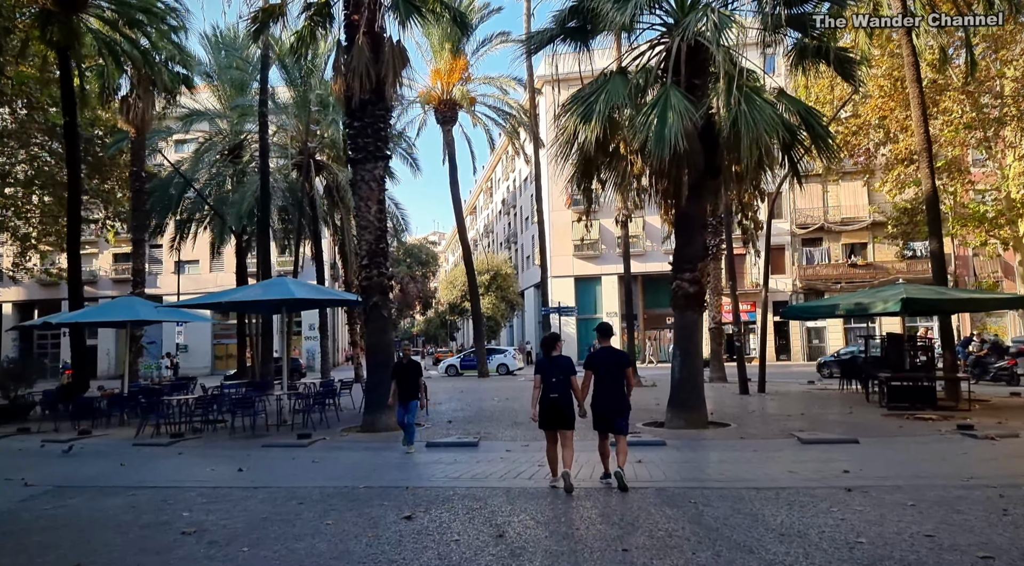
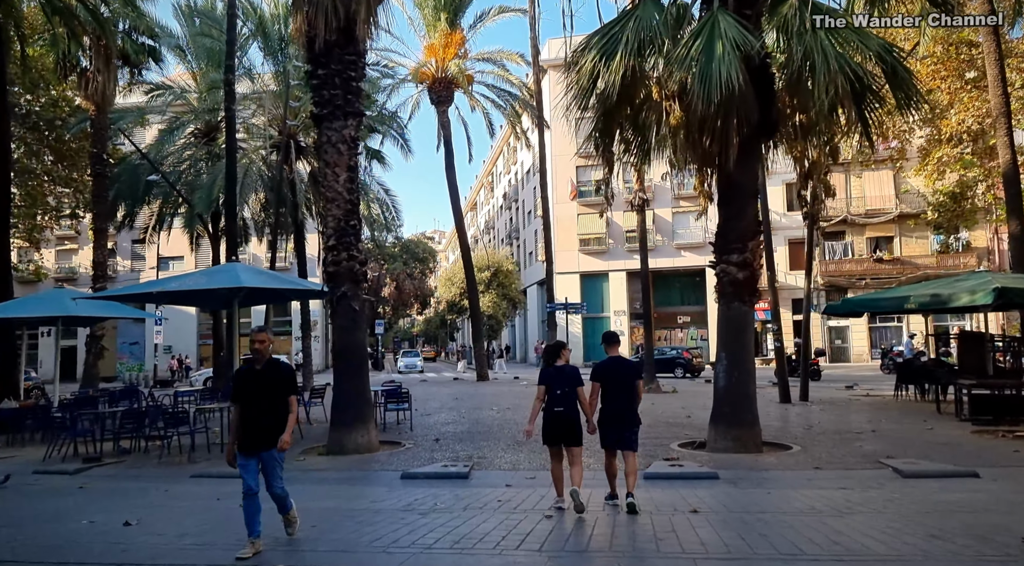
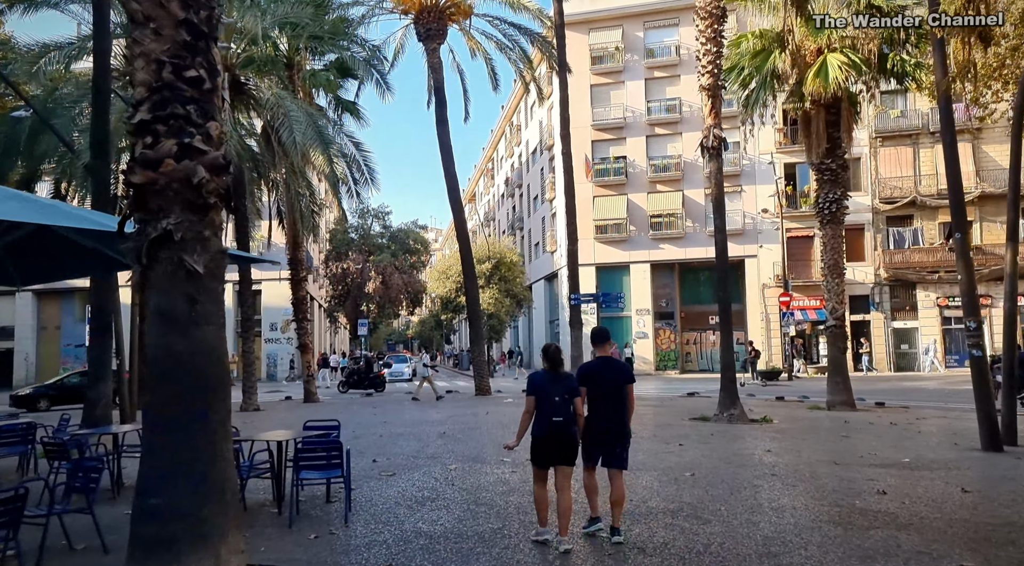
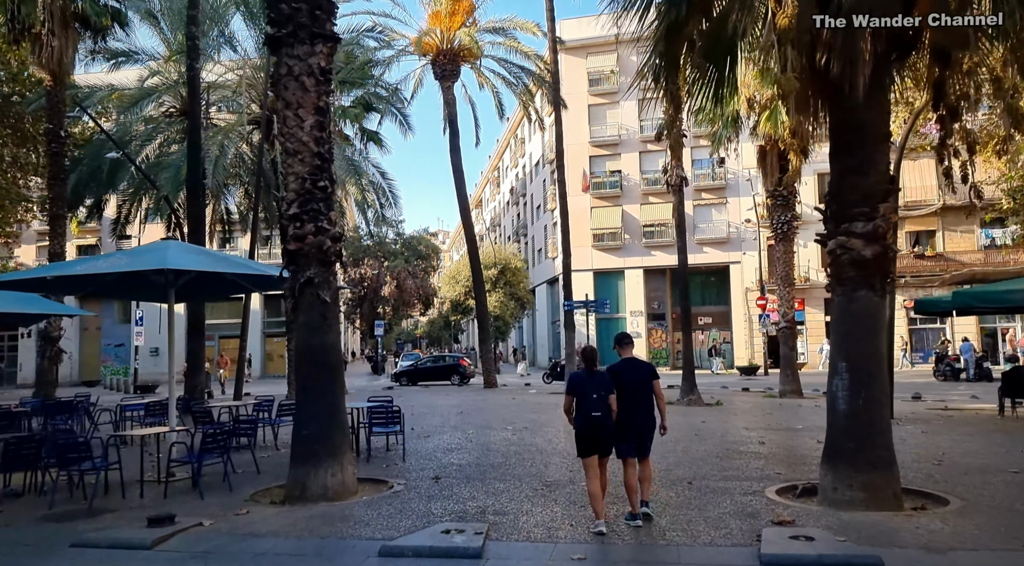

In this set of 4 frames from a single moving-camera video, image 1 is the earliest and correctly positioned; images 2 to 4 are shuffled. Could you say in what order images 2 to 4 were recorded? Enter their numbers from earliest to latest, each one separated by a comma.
2, 4, 3
